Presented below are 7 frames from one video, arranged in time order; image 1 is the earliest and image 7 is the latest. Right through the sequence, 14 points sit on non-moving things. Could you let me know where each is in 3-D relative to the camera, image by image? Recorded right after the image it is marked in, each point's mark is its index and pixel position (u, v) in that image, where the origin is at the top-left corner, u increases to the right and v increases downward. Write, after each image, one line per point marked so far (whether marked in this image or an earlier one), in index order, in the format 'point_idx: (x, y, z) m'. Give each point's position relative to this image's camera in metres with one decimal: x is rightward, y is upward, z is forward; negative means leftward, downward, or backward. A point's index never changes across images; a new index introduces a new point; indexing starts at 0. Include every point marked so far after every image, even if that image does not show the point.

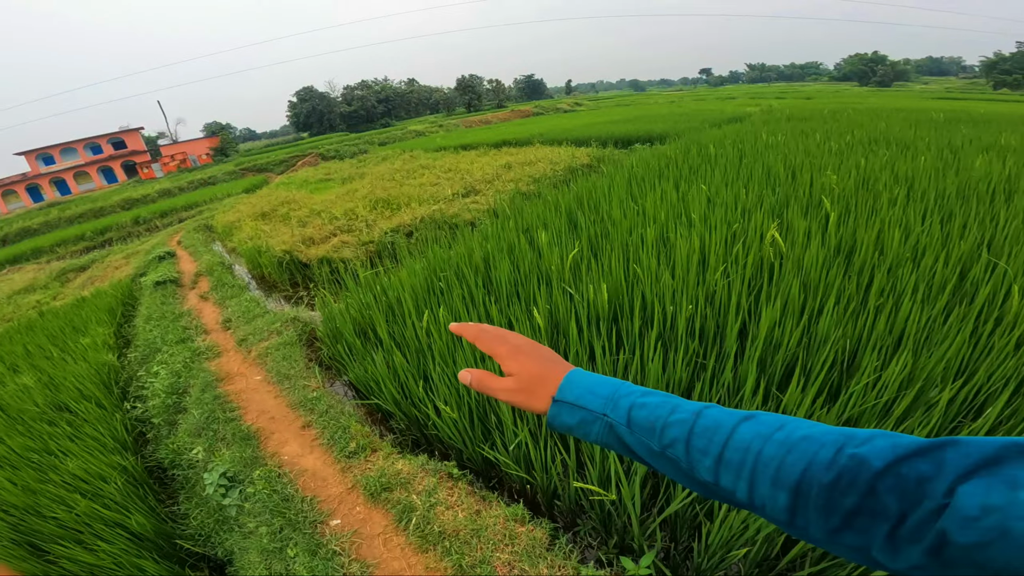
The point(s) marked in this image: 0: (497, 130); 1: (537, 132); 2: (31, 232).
0: (-0.7, +6.0, +16.7) m
1: (+0.7, +4.5, +12.7) m
2: (-13.4, +1.3, +12.2) m
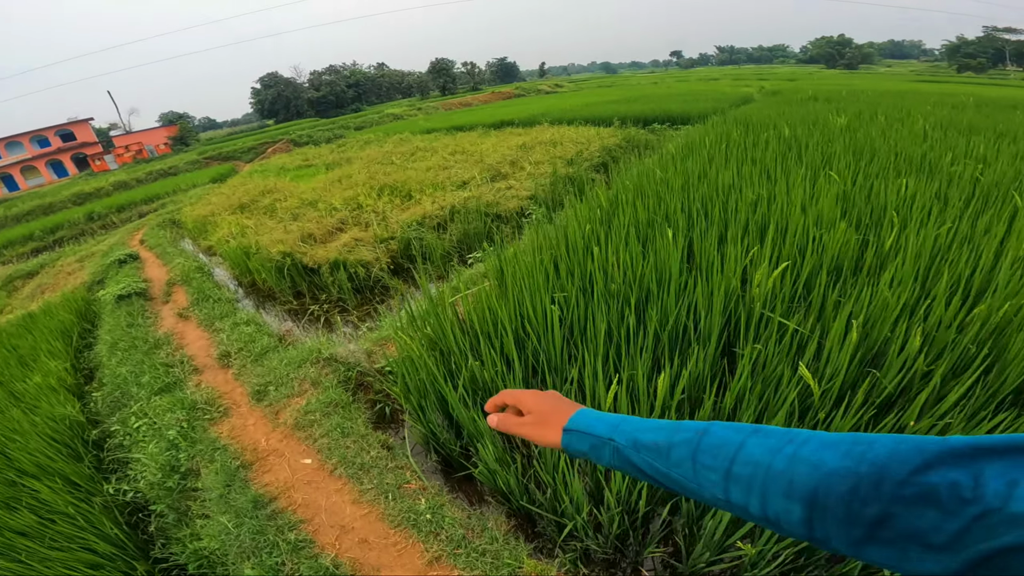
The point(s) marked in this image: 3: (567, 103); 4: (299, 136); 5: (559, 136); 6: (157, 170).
0: (-1.1, +6.3, +15.8) m
1: (+0.5, +4.7, +11.9) m
2: (-13.4, +1.1, +10.8) m
3: (+1.8, +6.1, +14.3) m
4: (-7.3, +5.2, +15.2) m
5: (+0.6, +2.0, +5.9) m
6: (-10.8, +3.6, +13.4) m
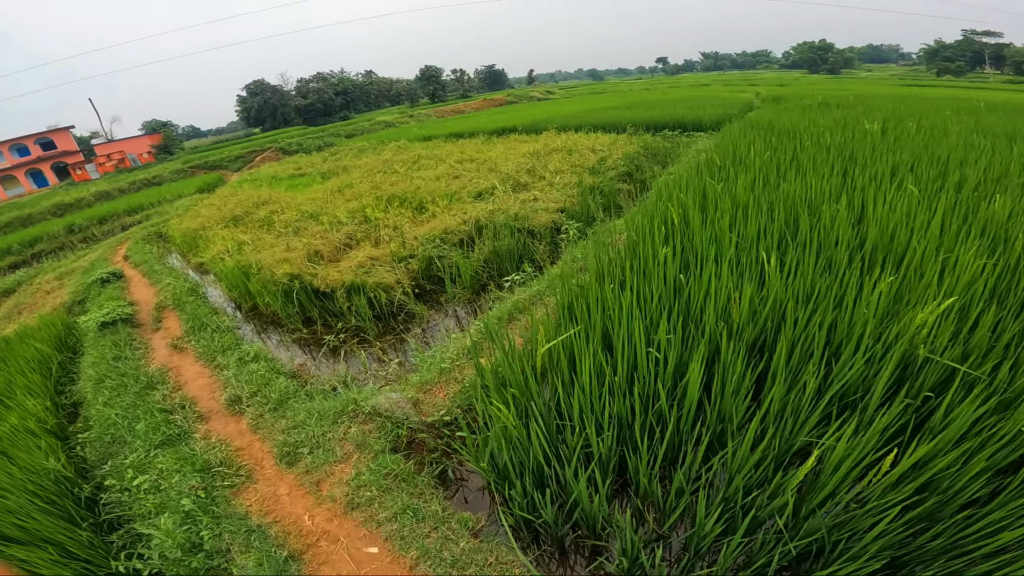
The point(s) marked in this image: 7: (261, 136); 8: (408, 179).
0: (-1.2, +6.0, +15.5) m
1: (+0.5, +4.5, +11.7) m
2: (-13.4, +0.7, +10.3) m
3: (+1.7, +5.8, +14.2) m
4: (-7.4, +4.8, +14.8) m
5: (+0.8, +1.9, +5.6) m
6: (-10.9, +3.1, +12.9) m
7: (-11.1, +6.8, +19.7) m
8: (-1.2, +1.3, +5.3) m
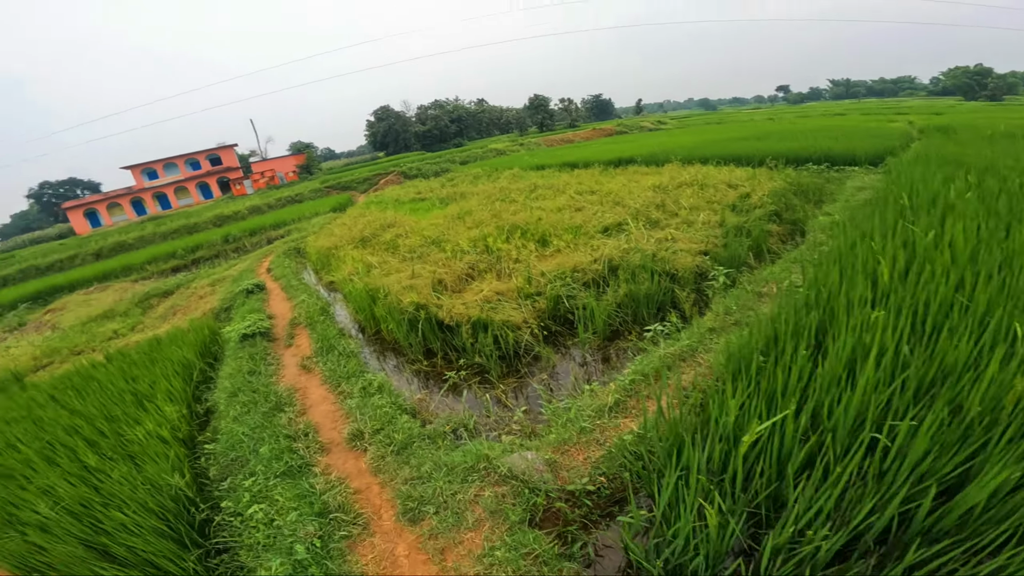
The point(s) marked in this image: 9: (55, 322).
0: (+2.6, +4.9, +15.5) m
1: (+3.4, +3.6, +11.3) m
2: (-10.8, +1.0, +12.5) m
3: (+5.2, +4.6, +13.5) m
4: (-3.7, +4.3, +16.0) m
5: (+2.2, +1.3, +5.2) m
6: (-7.6, +3.1, +14.7) m
7: (-6.2, +6.3, +21.5) m
8: (+0.2, +1.0, +5.2) m
9: (-7.6, -0.8, +7.3) m
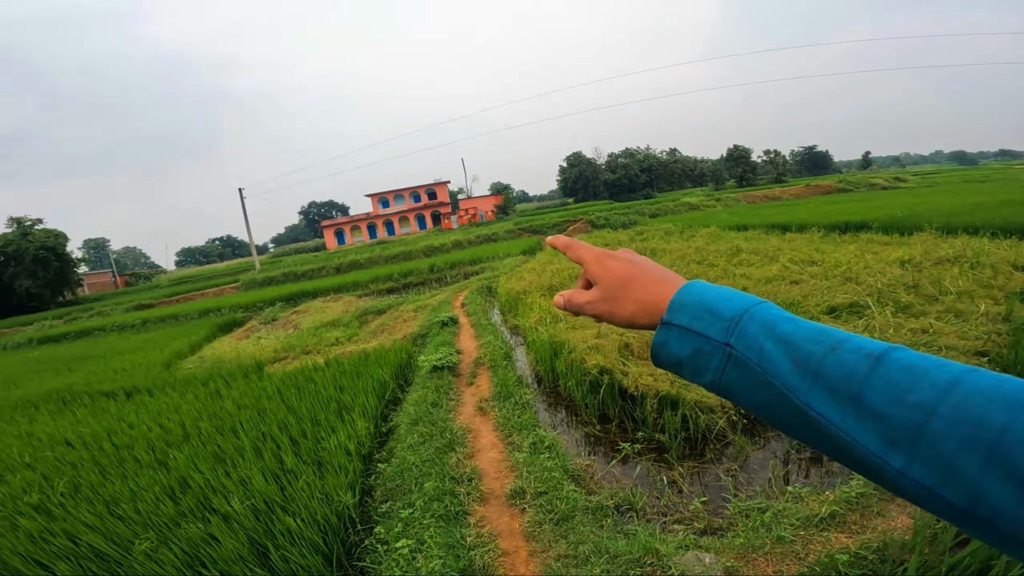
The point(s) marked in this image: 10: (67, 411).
0: (+8.7, +2.5, +13.6) m
1: (+7.8, +1.6, +9.3) m
2: (-5.3, +0.8, +15.4) m
3: (+10.4, +2.1, +10.8) m
4: (+3.0, +2.7, +16.3) m
5: (+4.2, +0.3, +3.9) m
6: (-1.2, +2.2, +16.4) m
7: (+3.0, +4.3, +22.5) m
8: (+2.2, +0.2, +4.7) m
9: (-4.5, -0.7, +9.3) m
10: (-5.2, -1.5, +5.1) m
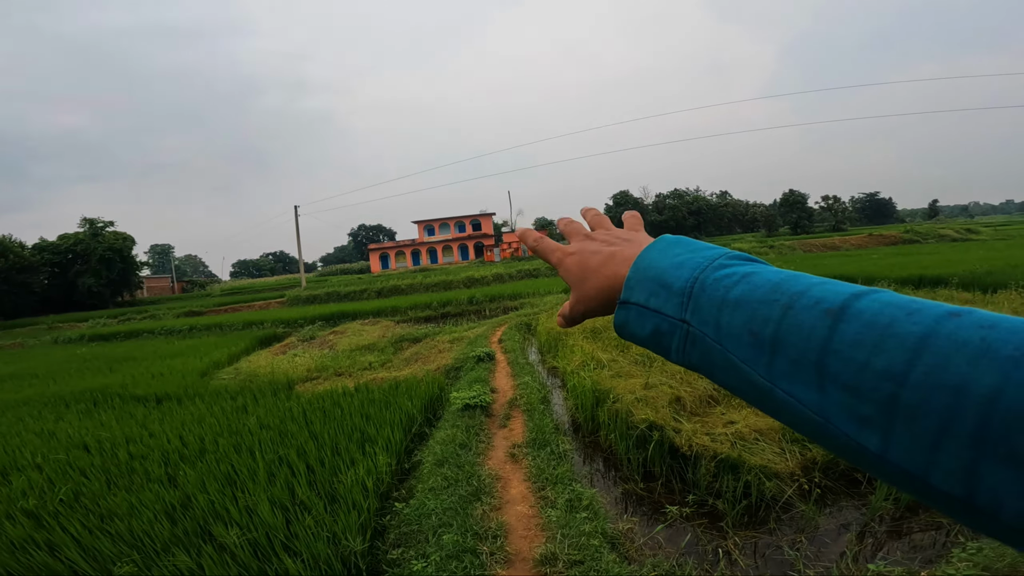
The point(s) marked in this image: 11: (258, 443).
0: (+10.0, +0.8, +12.7) m
1: (+8.6, +0.3, +8.4) m
2: (-4.0, 0.0, +15.6) m
3: (+11.4, +0.5, +9.7) m
4: (+4.5, +1.2, +15.9) m
5: (+4.5, -0.3, +3.3) m
6: (+0.3, +0.9, +16.3) m
7: (+5.1, +2.3, +22.1) m
8: (+2.6, -0.3, +4.2) m
9: (-3.8, -1.1, +9.3) m
10: (-4.8, -1.5, +5.1) m
11: (-2.2, -1.3, +3.7) m
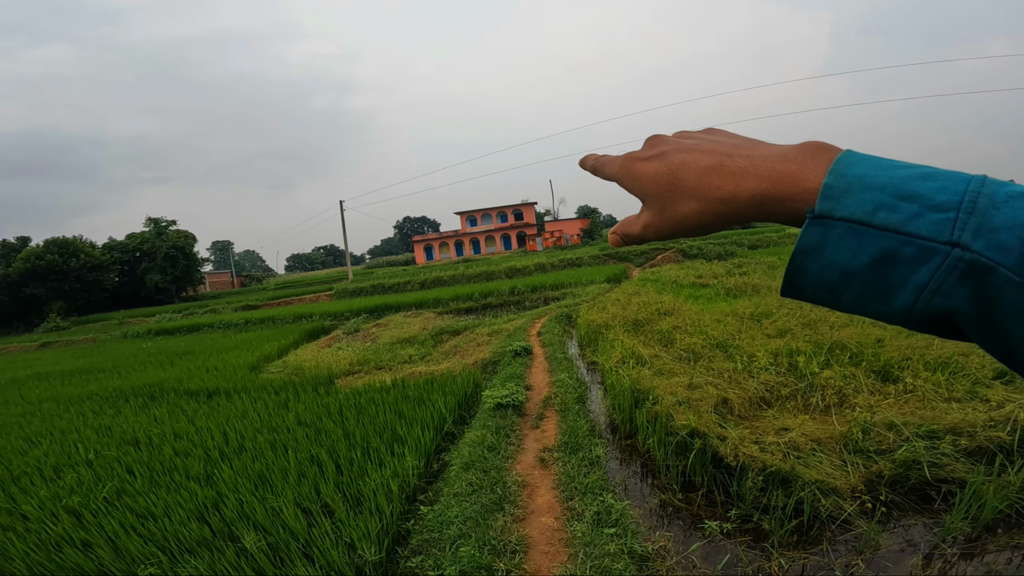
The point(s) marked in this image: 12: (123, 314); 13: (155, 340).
0: (+11.1, +1.2, +11.4) m
1: (+9.3, +0.5, +7.3) m
2: (-2.5, +0.3, +15.7) m
3: (+12.1, +0.8, +8.3) m
4: (+5.9, +1.6, +15.1) m
5: (+4.7, -0.2, +2.6) m
6: (+1.8, +1.3, +16.0) m
7: (+7.2, +2.9, +21.2) m
8: (+2.9, -0.2, +3.7) m
9: (-2.9, -1.0, +9.5) m
10: (-4.4, -1.4, +5.4) m
11: (-1.9, -1.3, +3.8) m
12: (-14.7, -0.9, +16.7) m
13: (-9.5, -1.3, +11.8) m
